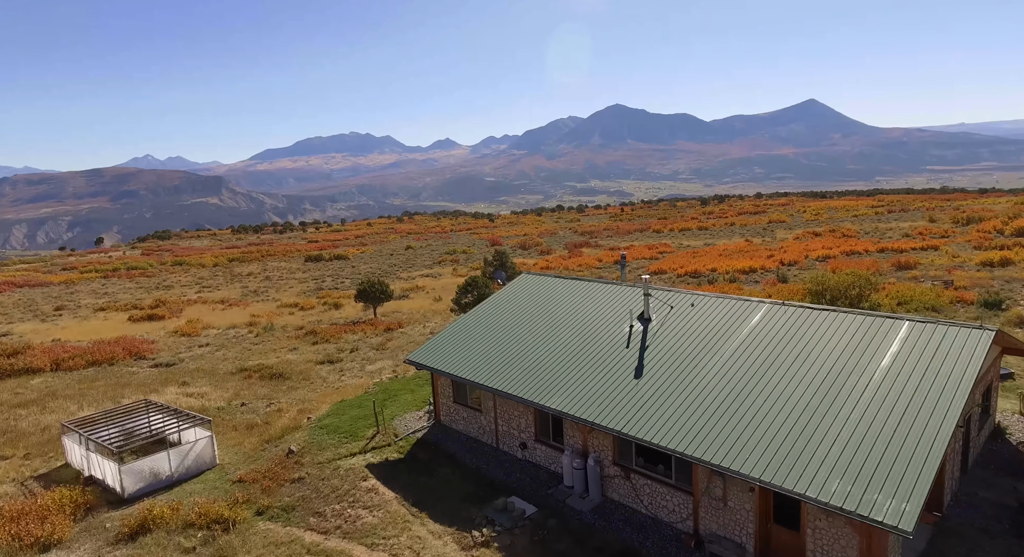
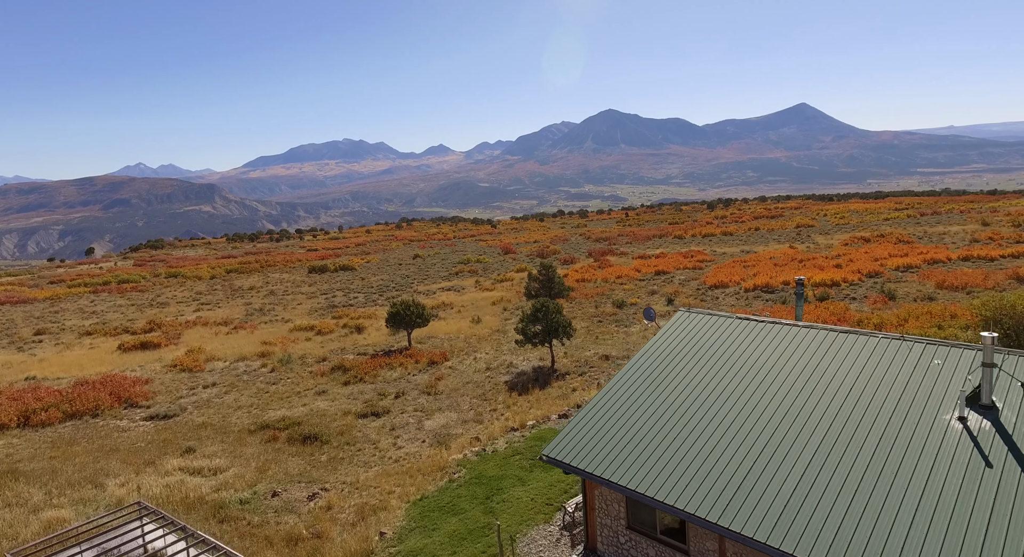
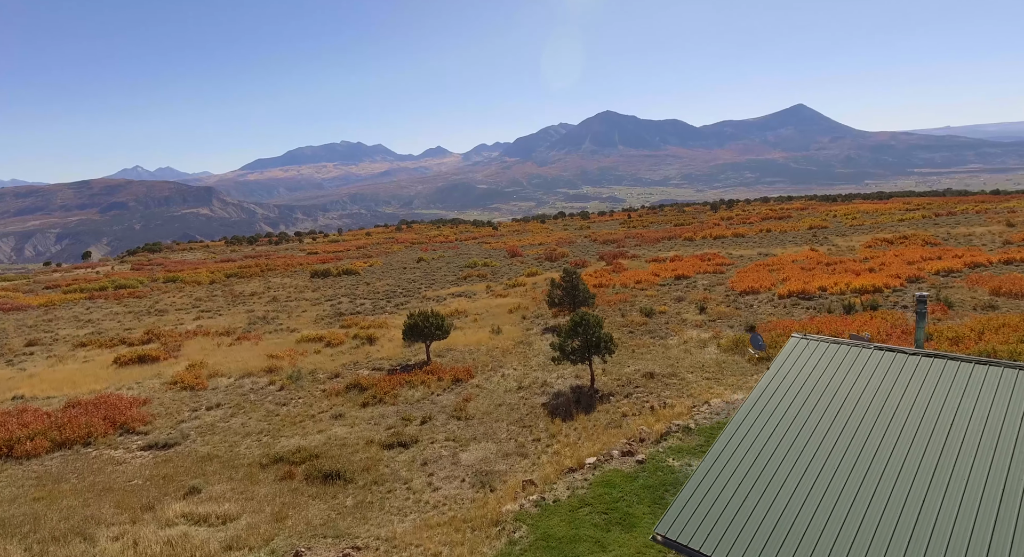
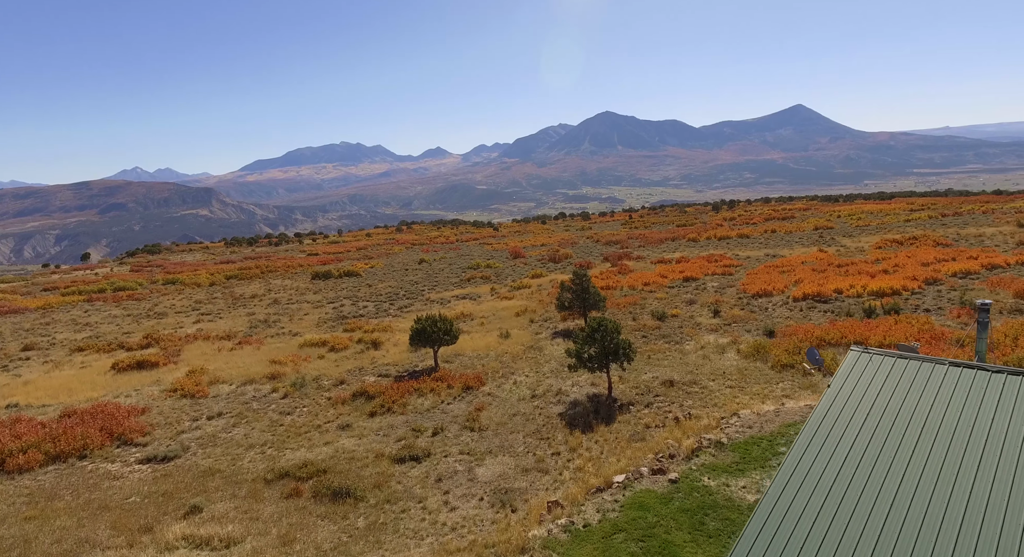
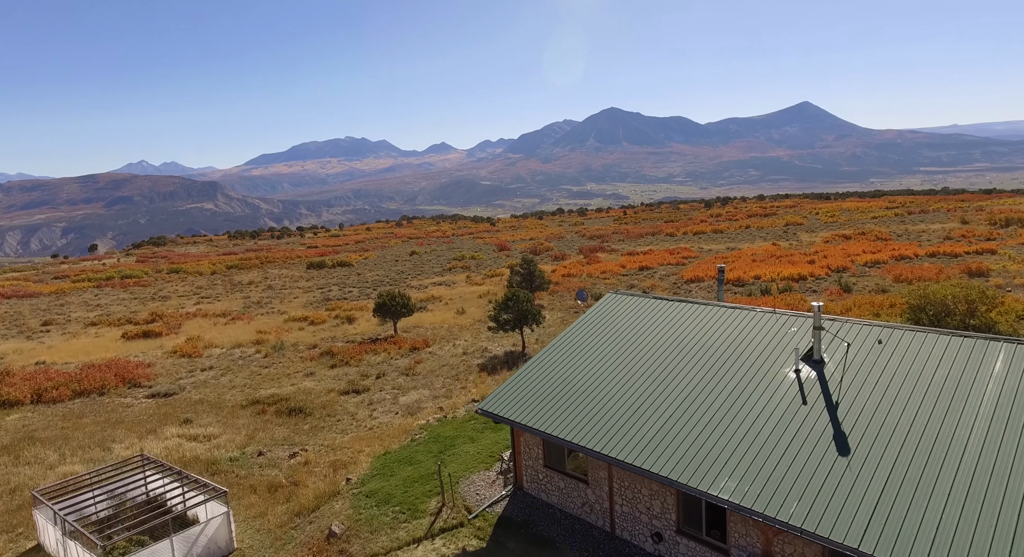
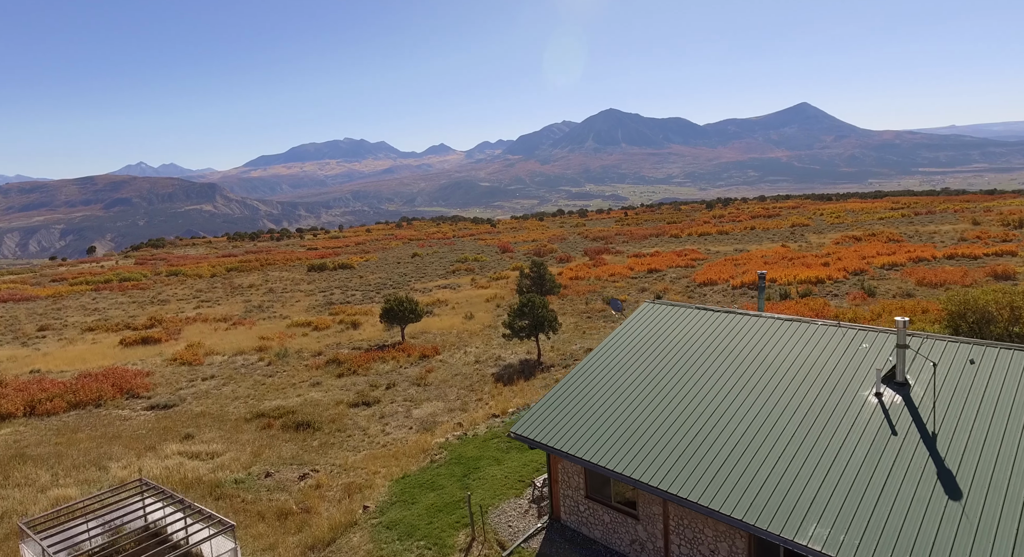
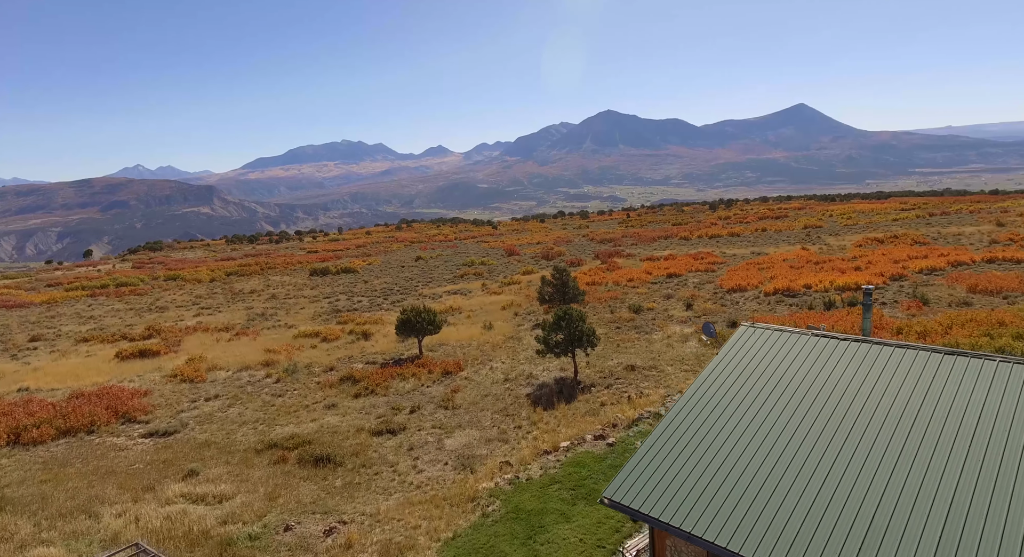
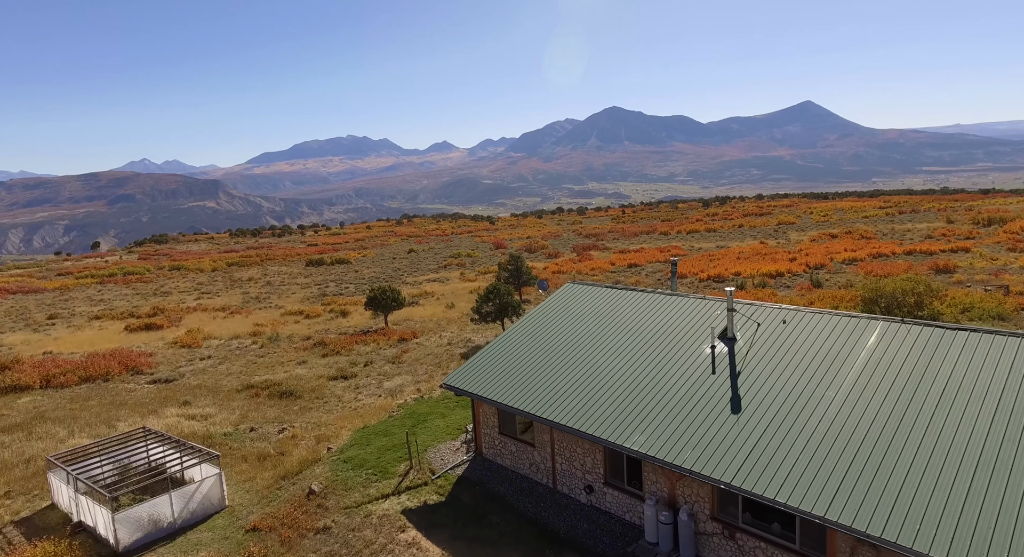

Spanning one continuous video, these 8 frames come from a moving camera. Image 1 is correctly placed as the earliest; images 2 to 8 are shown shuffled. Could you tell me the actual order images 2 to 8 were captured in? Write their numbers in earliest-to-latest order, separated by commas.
8, 5, 6, 2, 7, 3, 4
